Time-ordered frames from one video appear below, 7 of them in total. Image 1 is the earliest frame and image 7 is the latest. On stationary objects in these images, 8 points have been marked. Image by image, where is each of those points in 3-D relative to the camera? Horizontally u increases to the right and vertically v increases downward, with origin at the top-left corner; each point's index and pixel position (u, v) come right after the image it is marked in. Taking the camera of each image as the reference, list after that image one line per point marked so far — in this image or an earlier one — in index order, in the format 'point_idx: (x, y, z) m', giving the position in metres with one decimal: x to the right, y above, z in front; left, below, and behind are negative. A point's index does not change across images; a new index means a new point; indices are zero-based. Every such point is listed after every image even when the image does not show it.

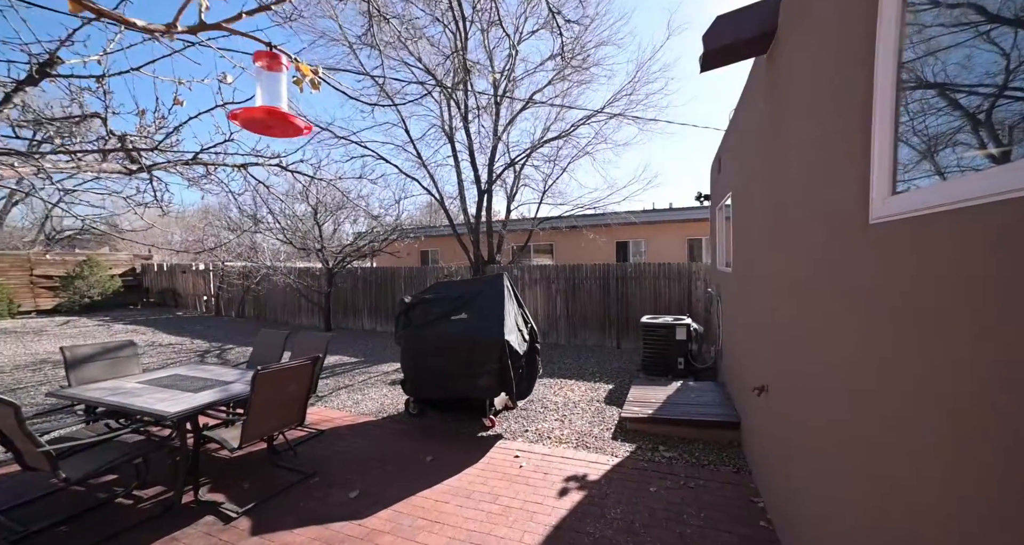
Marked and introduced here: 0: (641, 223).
0: (+3.6, +1.4, +11.2) m
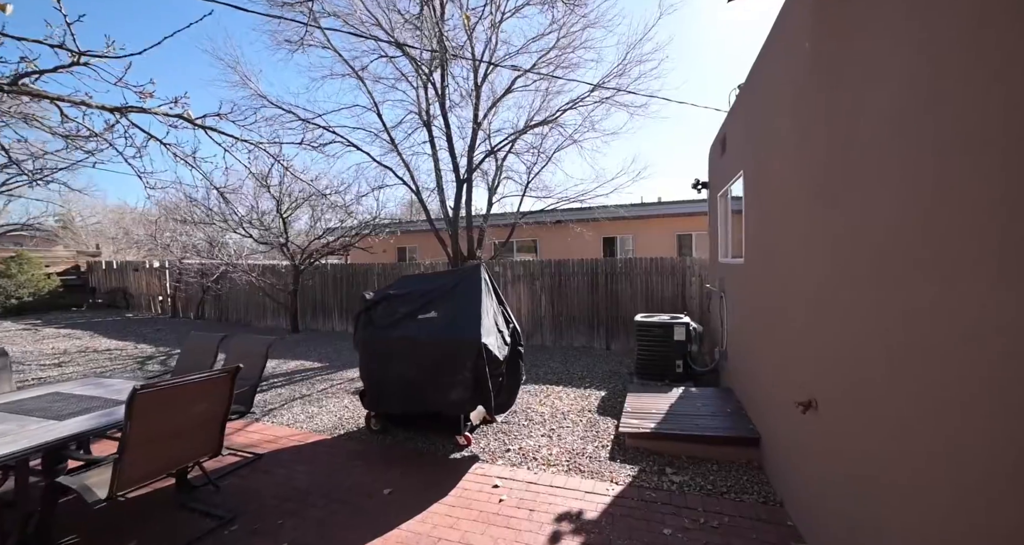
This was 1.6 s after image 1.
0: (+3.1, +1.4, +10.7) m
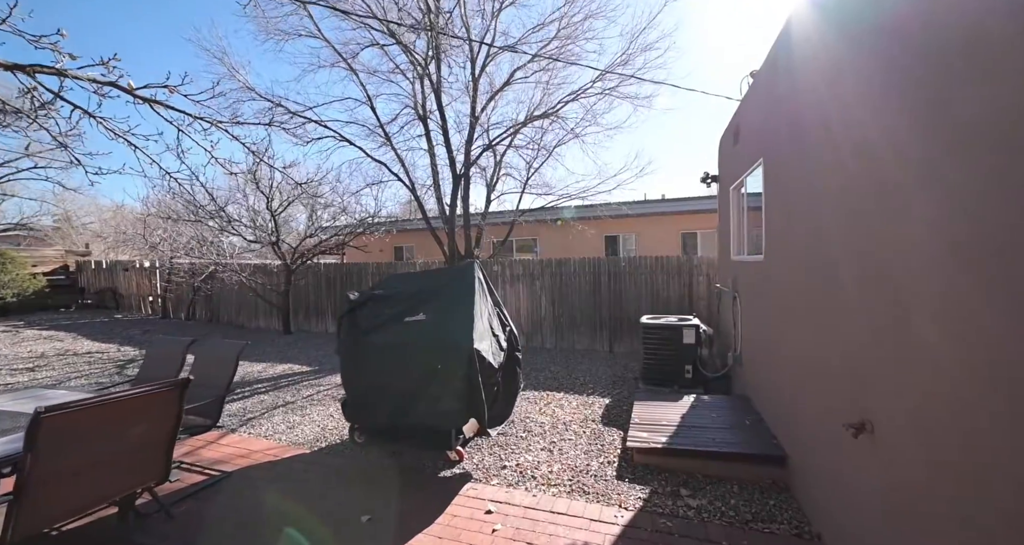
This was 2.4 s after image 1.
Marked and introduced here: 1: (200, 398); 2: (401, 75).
0: (+3.1, +1.4, +10.4) m
1: (-2.6, -1.1, +3.4) m
2: (-2.3, +4.1, +8.6) m
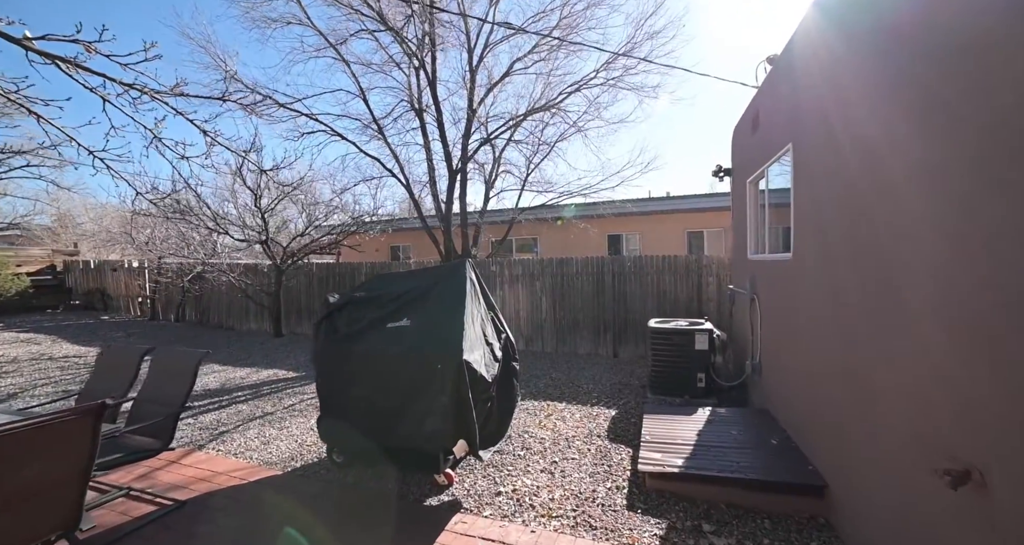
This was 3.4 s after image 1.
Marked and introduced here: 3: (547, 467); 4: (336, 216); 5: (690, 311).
0: (+3.1, +1.4, +10.0) m
1: (-2.6, -1.1, +3.0) m
2: (-2.4, +4.1, +8.2) m
3: (+0.3, -1.5, +3.1) m
4: (-4.2, +1.3, +9.7) m
5: (+2.8, -0.6, +6.6) m
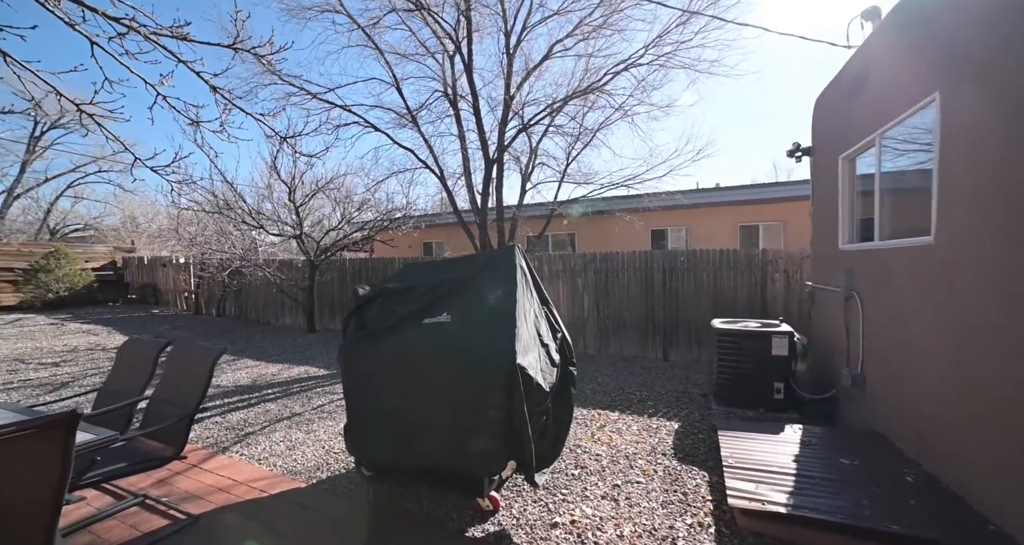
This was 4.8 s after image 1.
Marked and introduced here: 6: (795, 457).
0: (+3.9, +1.5, +9.3) m
1: (-2.3, -1.0, +2.7) m
2: (-1.6, +4.2, +7.9) m
3: (+0.6, -1.4, +2.6) m
4: (-3.3, +1.4, +9.5) m
5: (+3.4, -0.6, +5.9) m
6: (+1.9, -1.2, +2.7) m
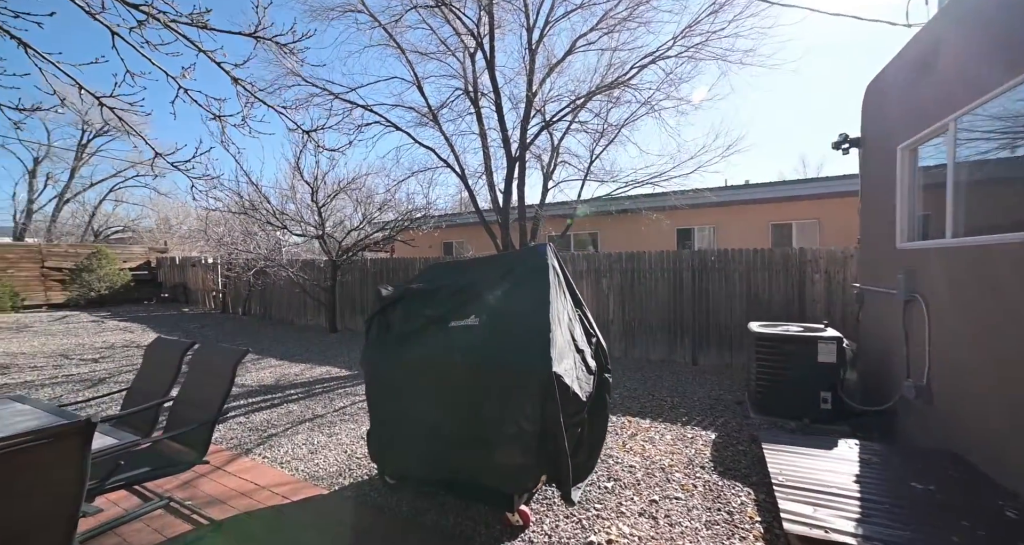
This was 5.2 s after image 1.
0: (+4.4, +1.5, +8.9) m
1: (-2.1, -1.0, +2.7) m
2: (-1.2, +4.2, +7.8) m
3: (+0.8, -1.4, +2.5) m
4: (-2.8, +1.4, +9.5) m
5: (+3.8, -0.6, +5.6) m
6: (+2.1, -1.2, +2.5) m
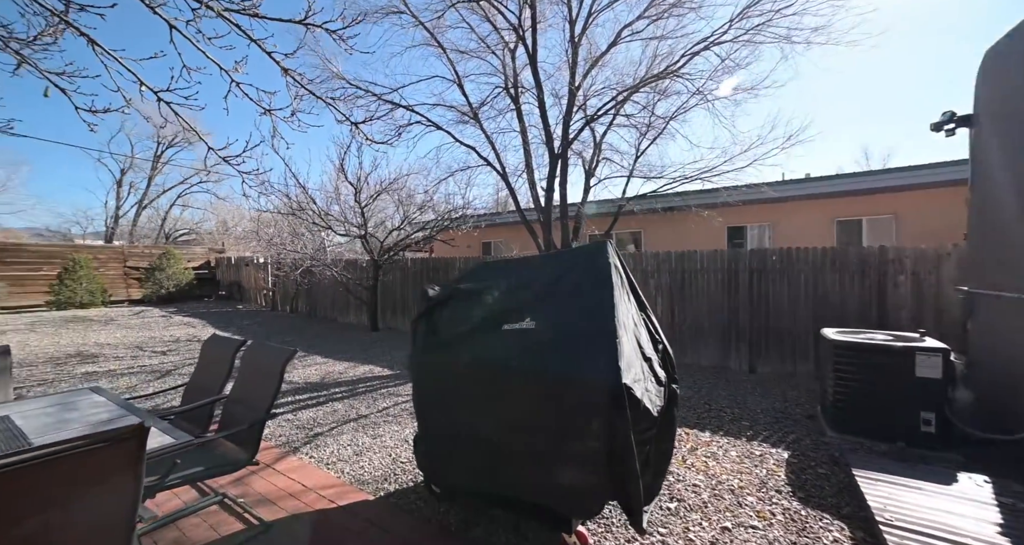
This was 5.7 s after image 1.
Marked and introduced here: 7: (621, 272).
0: (+5.2, +1.5, +8.3) m
1: (-1.7, -1.0, +2.6) m
2: (-0.4, +4.2, +7.7) m
3: (+1.1, -1.4, +2.2) m
4: (-1.9, +1.4, +9.5) m
5: (+4.3, -0.6, +5.0) m
6: (+2.4, -1.2, +2.1) m
7: (+0.6, 0.0, +2.3) m
